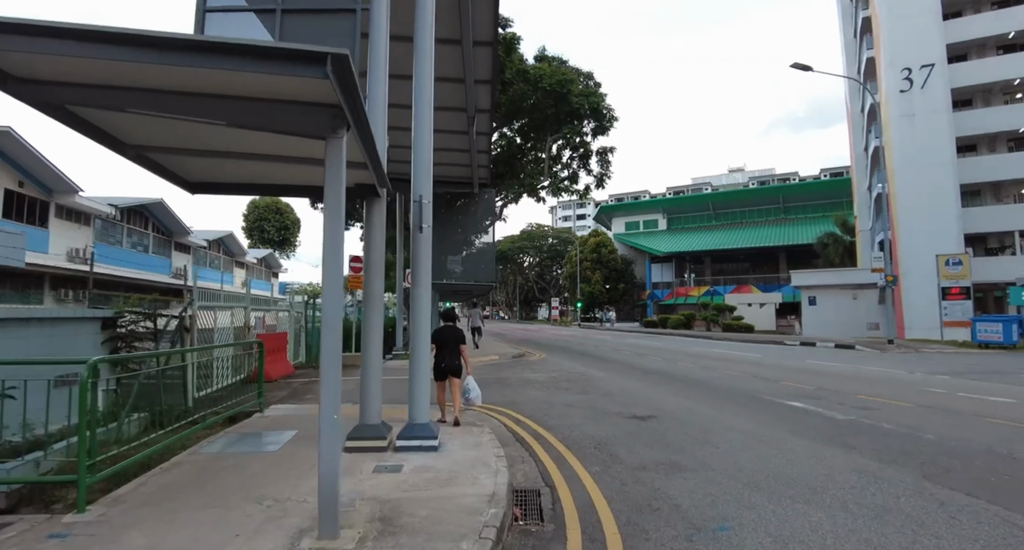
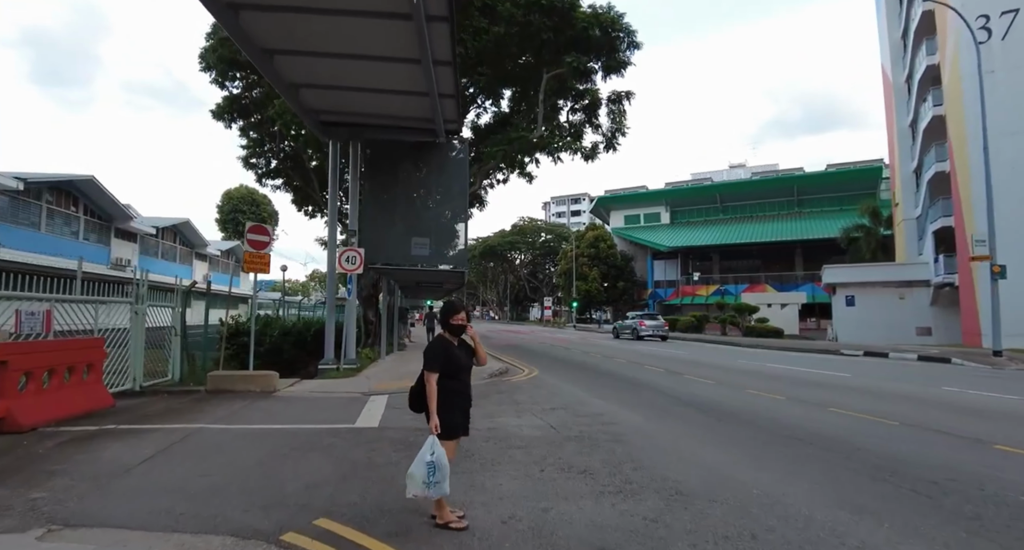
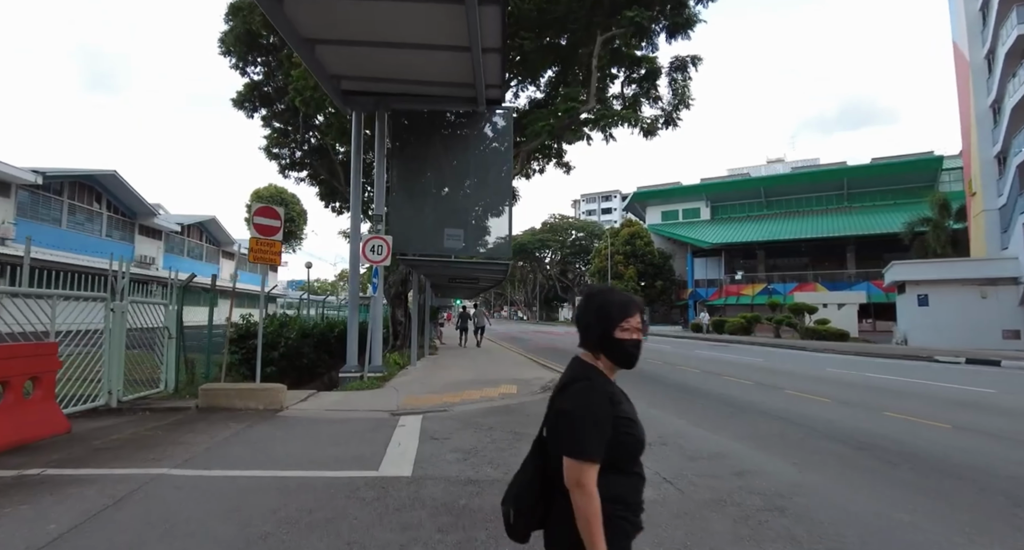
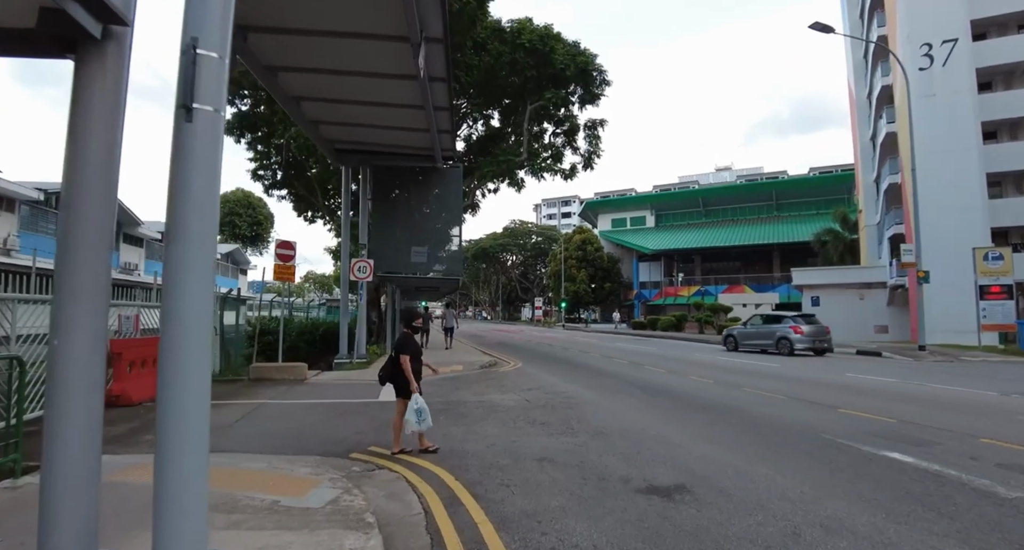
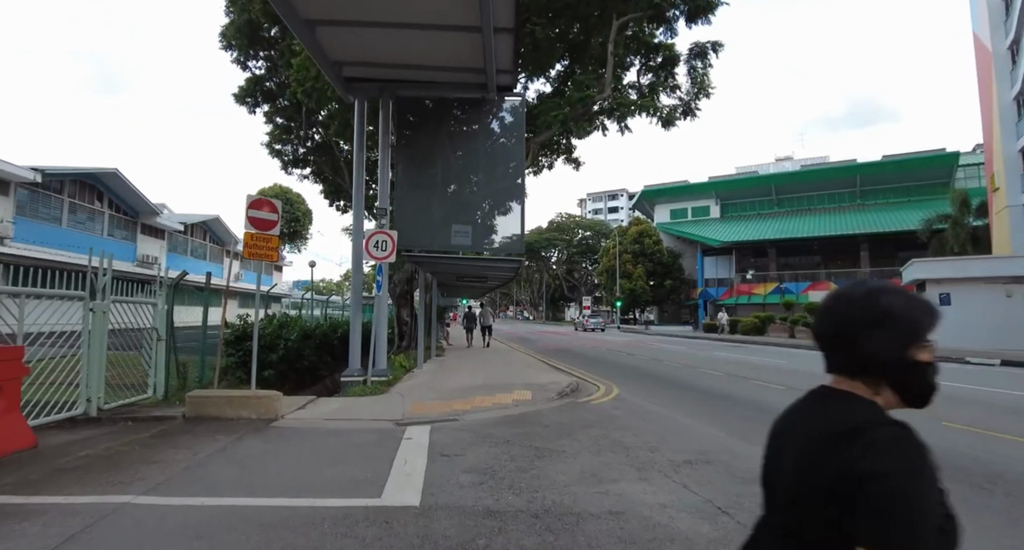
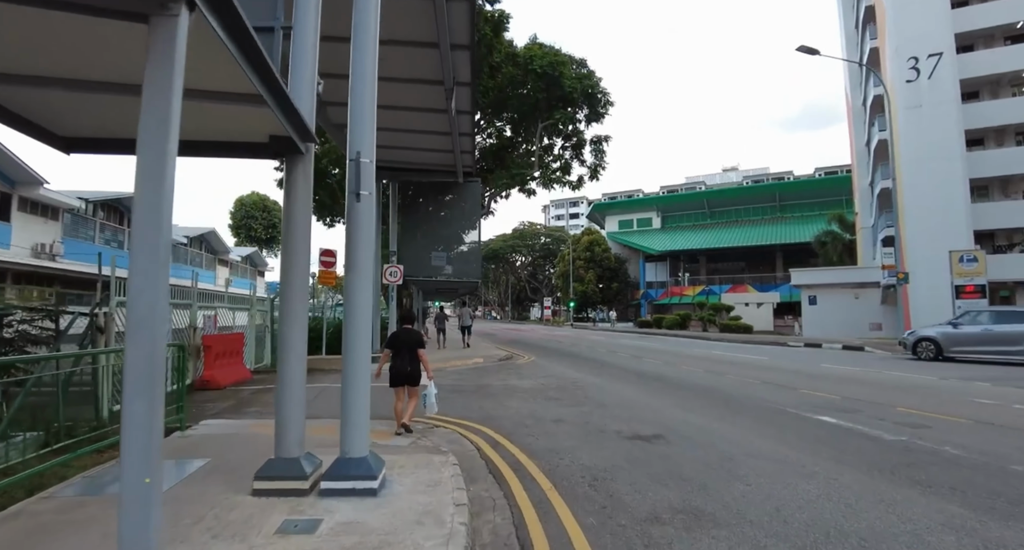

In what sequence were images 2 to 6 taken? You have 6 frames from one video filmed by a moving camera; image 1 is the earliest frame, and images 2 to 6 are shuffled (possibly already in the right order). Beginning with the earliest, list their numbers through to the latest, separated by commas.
6, 4, 2, 3, 5
